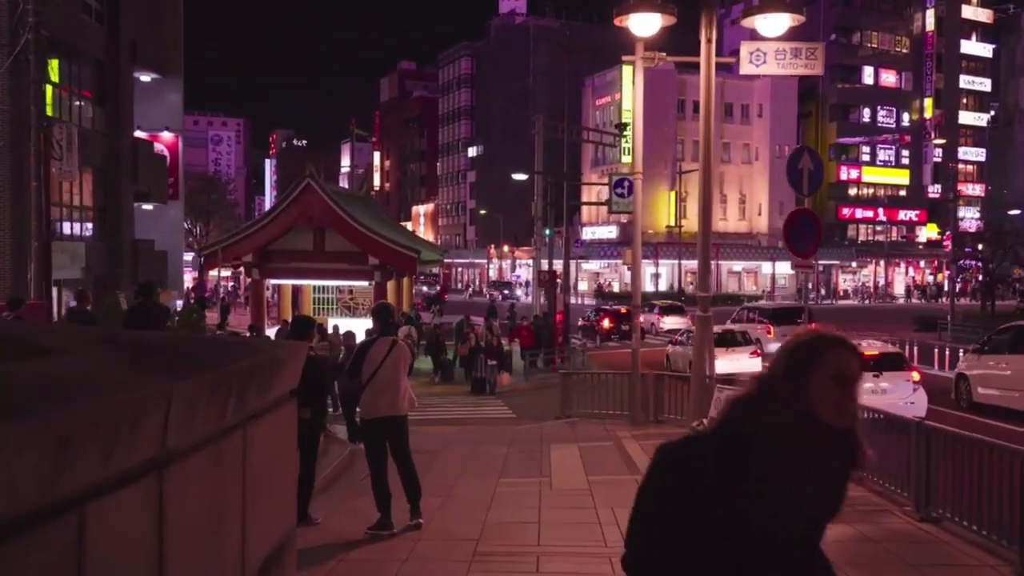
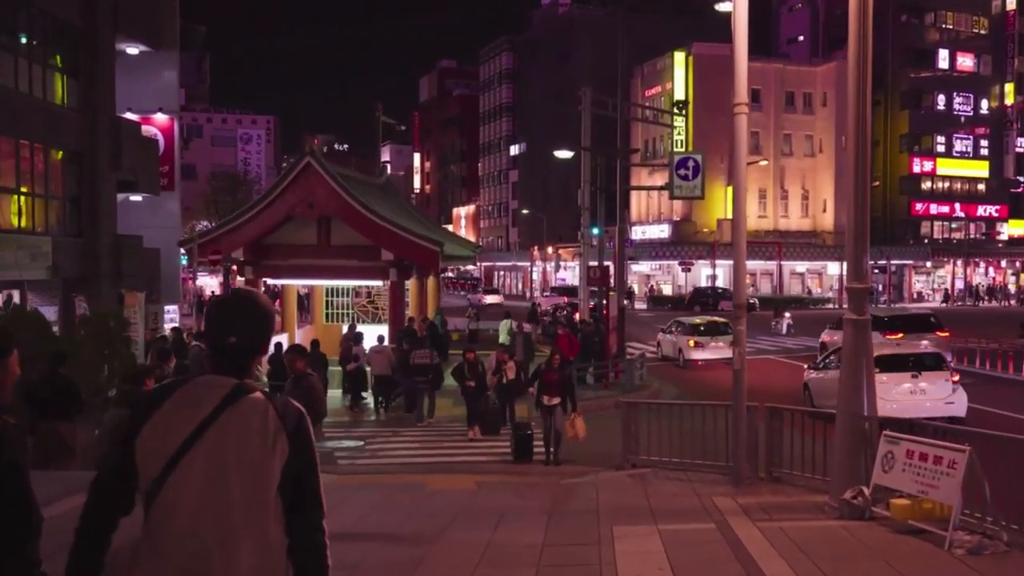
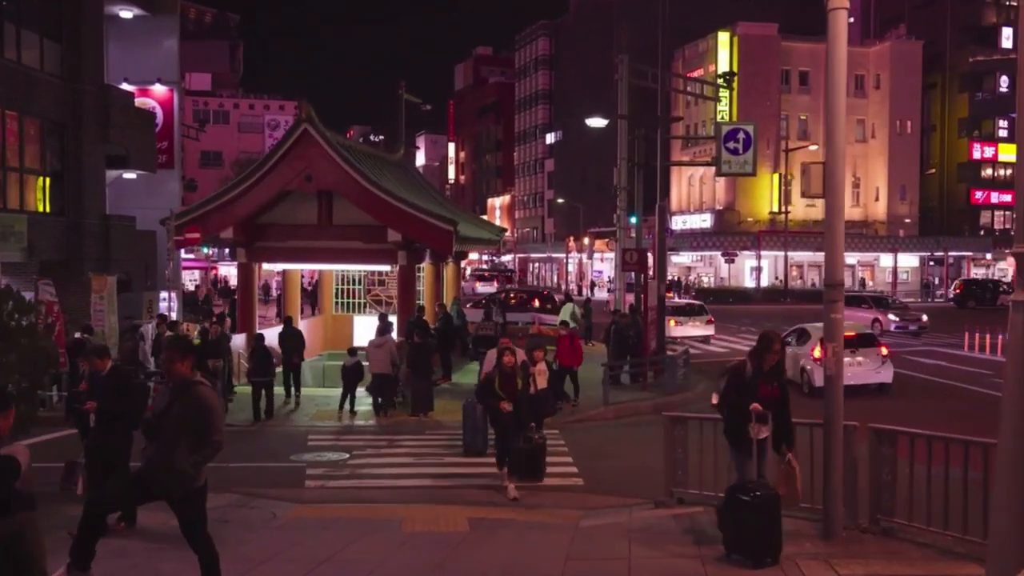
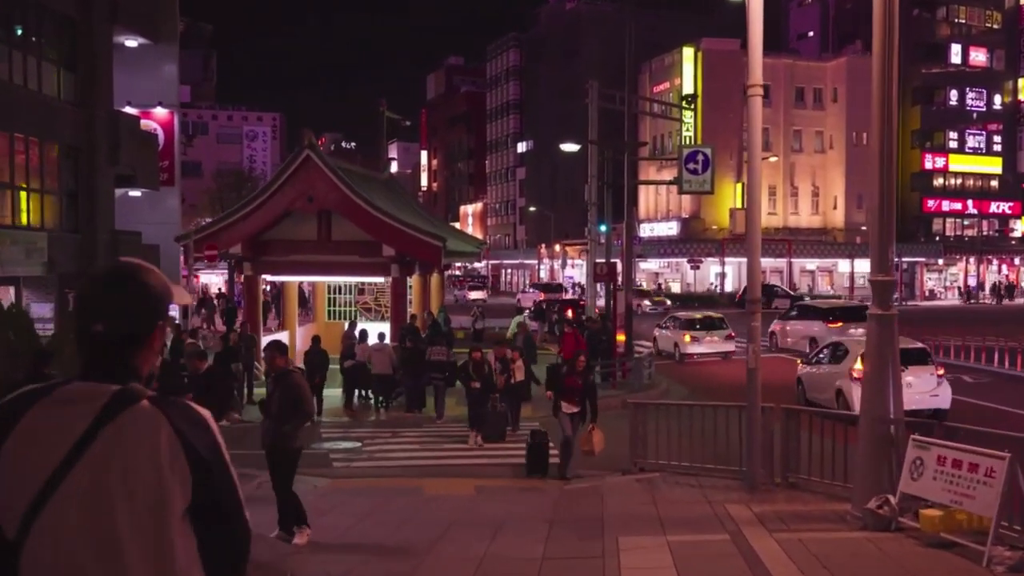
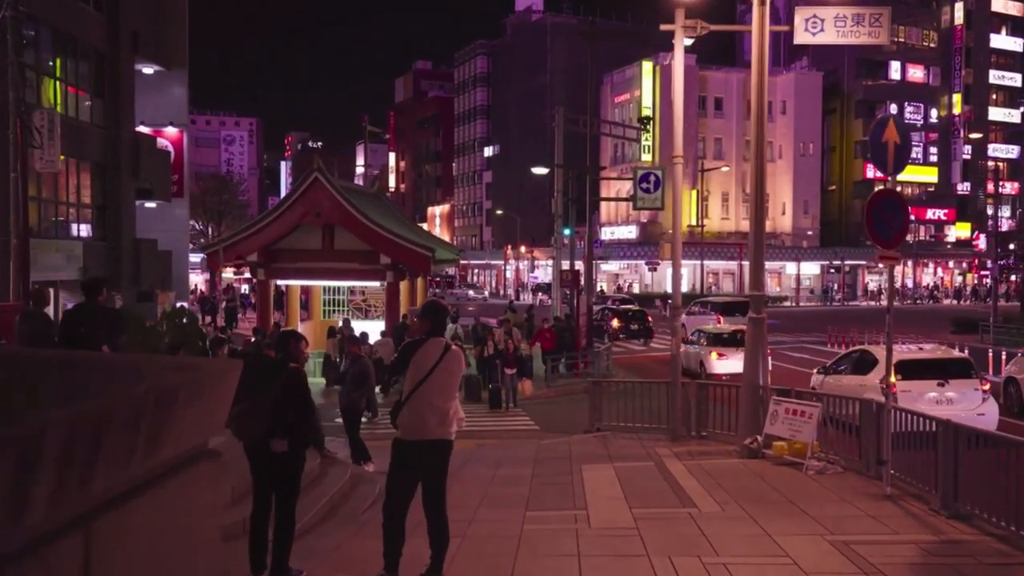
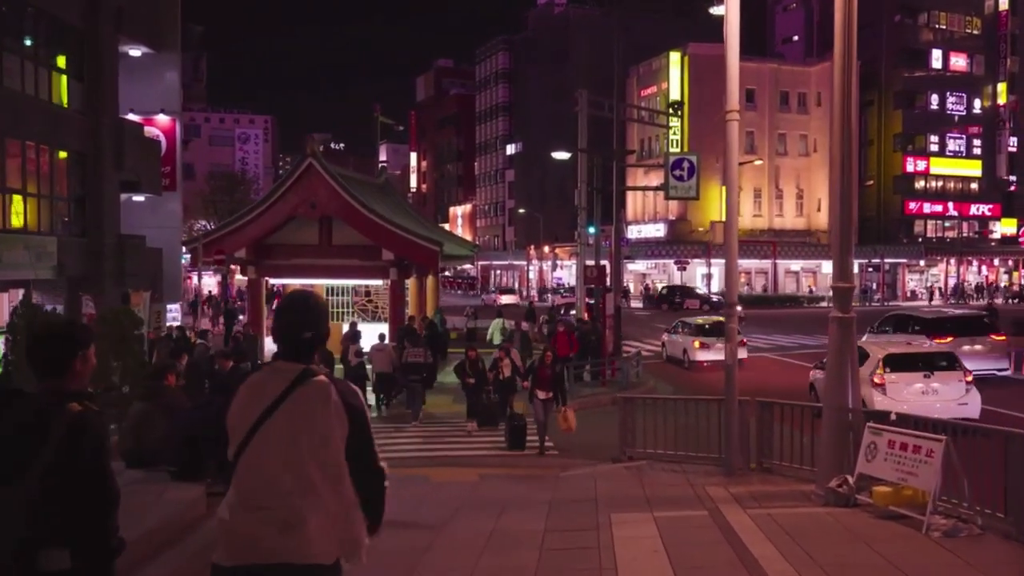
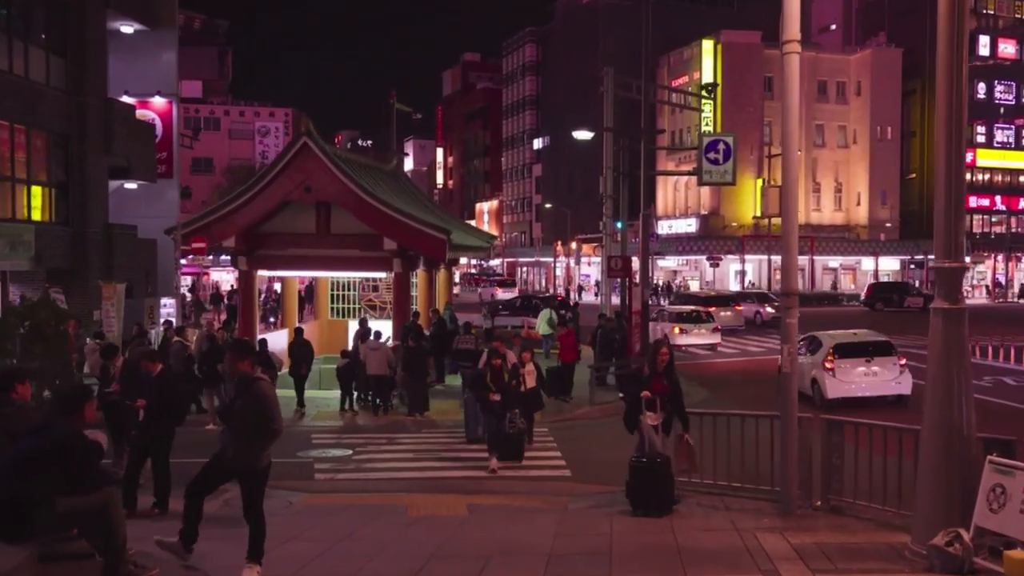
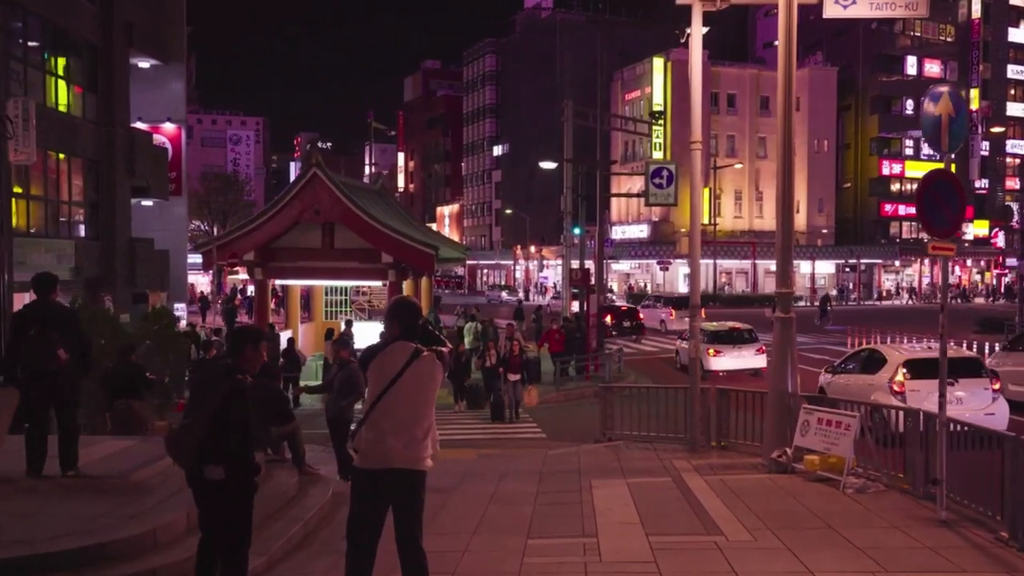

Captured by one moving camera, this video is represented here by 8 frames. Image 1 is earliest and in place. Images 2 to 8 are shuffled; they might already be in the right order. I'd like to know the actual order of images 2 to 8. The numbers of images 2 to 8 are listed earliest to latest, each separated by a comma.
5, 8, 6, 2, 4, 7, 3
